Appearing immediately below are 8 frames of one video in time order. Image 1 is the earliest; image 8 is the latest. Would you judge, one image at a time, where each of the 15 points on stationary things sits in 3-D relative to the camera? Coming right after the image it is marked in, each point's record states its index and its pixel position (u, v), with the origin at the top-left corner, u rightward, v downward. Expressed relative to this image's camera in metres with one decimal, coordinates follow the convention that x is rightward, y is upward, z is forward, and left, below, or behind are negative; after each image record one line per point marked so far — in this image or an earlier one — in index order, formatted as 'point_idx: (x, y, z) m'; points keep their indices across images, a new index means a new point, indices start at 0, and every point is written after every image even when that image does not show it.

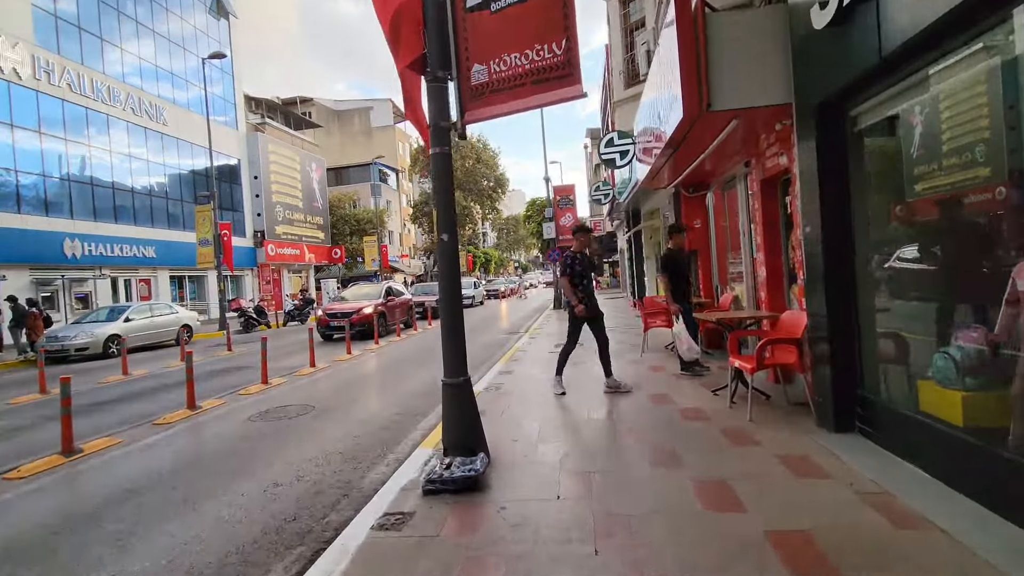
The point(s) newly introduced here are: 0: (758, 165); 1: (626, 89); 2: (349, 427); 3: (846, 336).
0: (+2.9, +1.5, +6.3) m
1: (+2.6, +4.6, +12.2) m
2: (-1.9, -1.6, +6.2) m
3: (+2.8, -0.4, +4.4) m
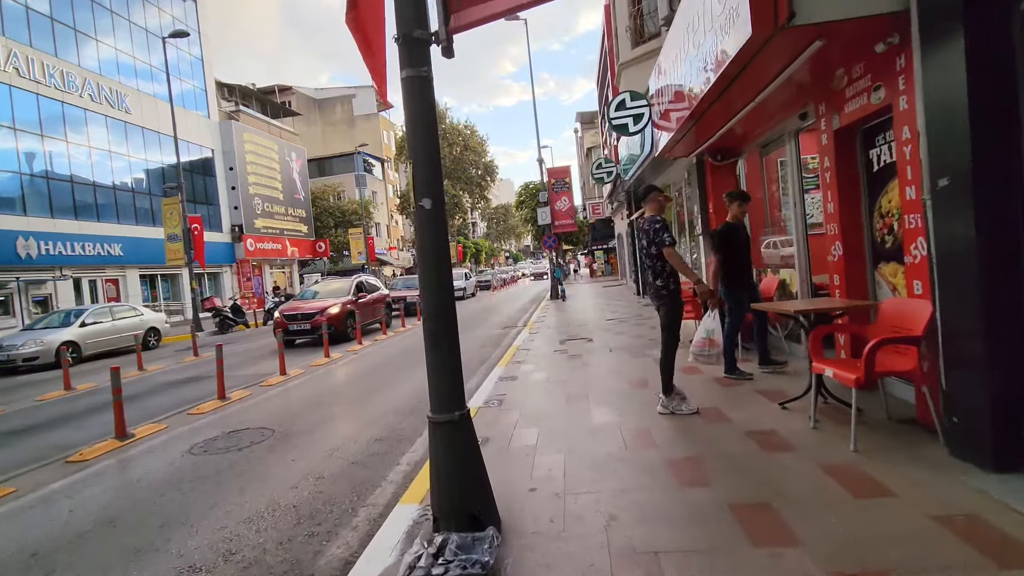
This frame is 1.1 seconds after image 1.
0: (+2.9, +1.6, +5.0) m
1: (+2.4, +4.8, +10.8) m
2: (-1.8, -1.6, +4.8) m
3: (+2.9, -0.3, +3.0) m
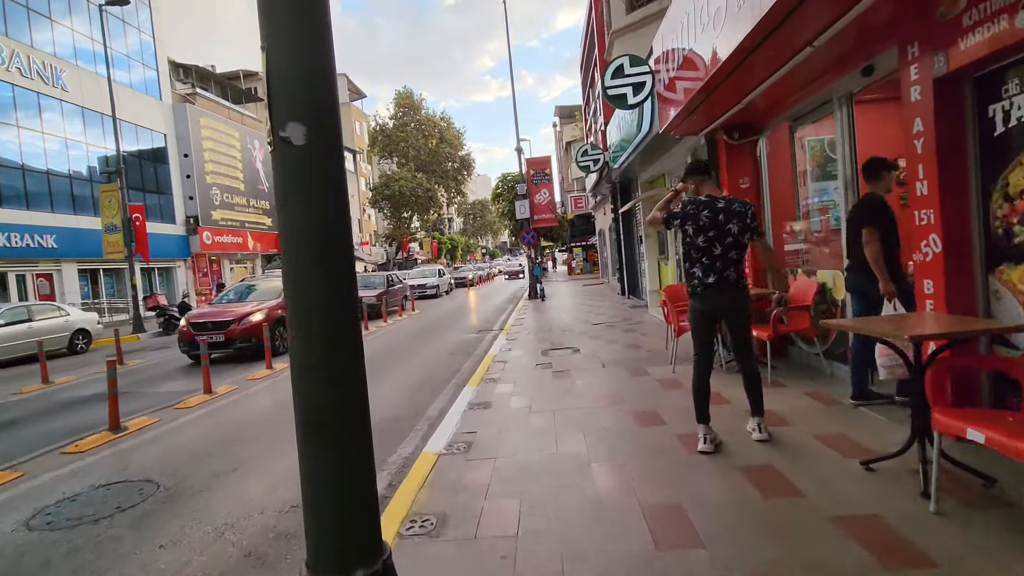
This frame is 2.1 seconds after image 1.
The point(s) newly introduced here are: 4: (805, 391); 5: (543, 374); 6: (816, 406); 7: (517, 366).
0: (+2.8, +1.6, +3.6) m
1: (+2.0, +4.8, +9.4) m
2: (-2.0, -1.6, +3.3) m
3: (+2.8, -0.3, +1.7) m
4: (+2.8, -1.0, +5.0) m
5: (+0.4, -1.1, +7.0) m
6: (+2.6, -1.0, +4.5) m
7: (+0.1, -1.1, +7.7) m
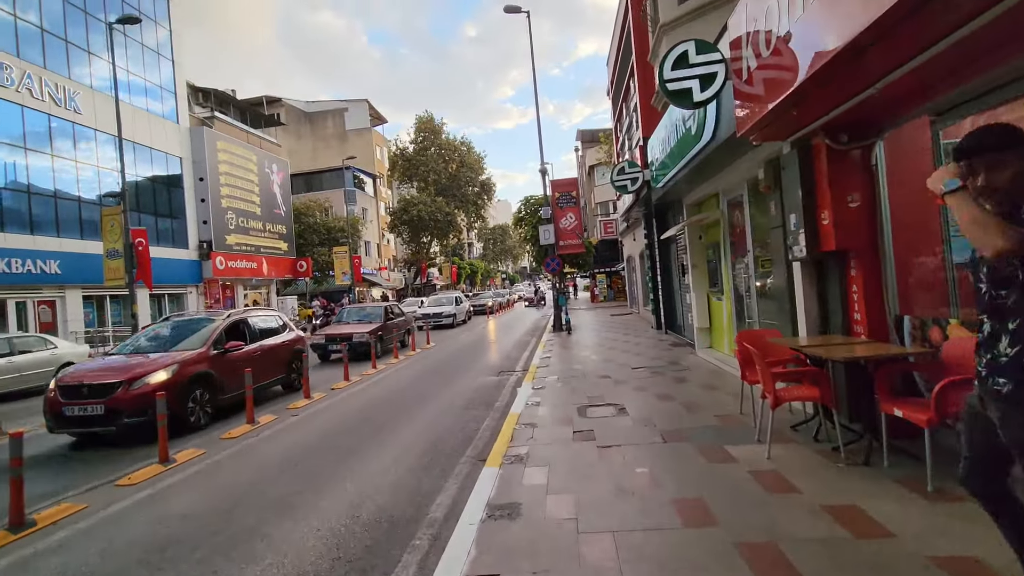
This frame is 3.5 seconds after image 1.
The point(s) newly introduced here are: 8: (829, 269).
0: (+3.0, +1.2, +2.0) m
1: (+2.5, +4.2, +7.9) m
2: (-1.8, -1.9, +1.7) m
3: (+2.9, -0.6, 0.0) m
4: (+3.0, -1.4, +3.2) m
5: (+0.7, -1.6, +5.3) m
6: (+2.8, -1.4, +2.8) m
7: (+0.4, -1.7, +6.1) m
8: (+3.3, +0.2, +5.5) m
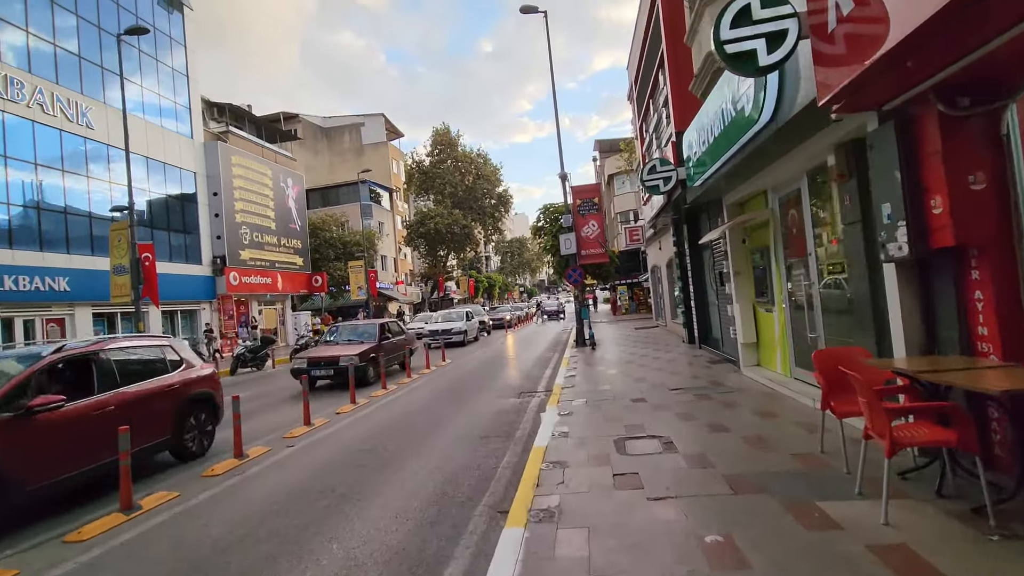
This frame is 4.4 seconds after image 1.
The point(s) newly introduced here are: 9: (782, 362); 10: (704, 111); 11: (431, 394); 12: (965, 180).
0: (+3.1, +1.2, +0.9) m
1: (+2.7, +4.1, +6.9) m
2: (-1.7, -2.0, +0.7) m
3: (+2.9, -0.5, -1.2) m
4: (+3.2, -1.4, +2.1) m
5: (+1.0, -1.7, +4.2) m
6: (+3.0, -1.4, +1.6) m
7: (+0.7, -1.8, +5.0) m
8: (+3.5, +0.1, +4.4) m
9: (+4.3, -1.2, +8.5) m
10: (+3.1, +2.8, +8.5) m
11: (-1.7, -2.3, +11.4) m
12: (+3.4, +0.8, +4.0) m
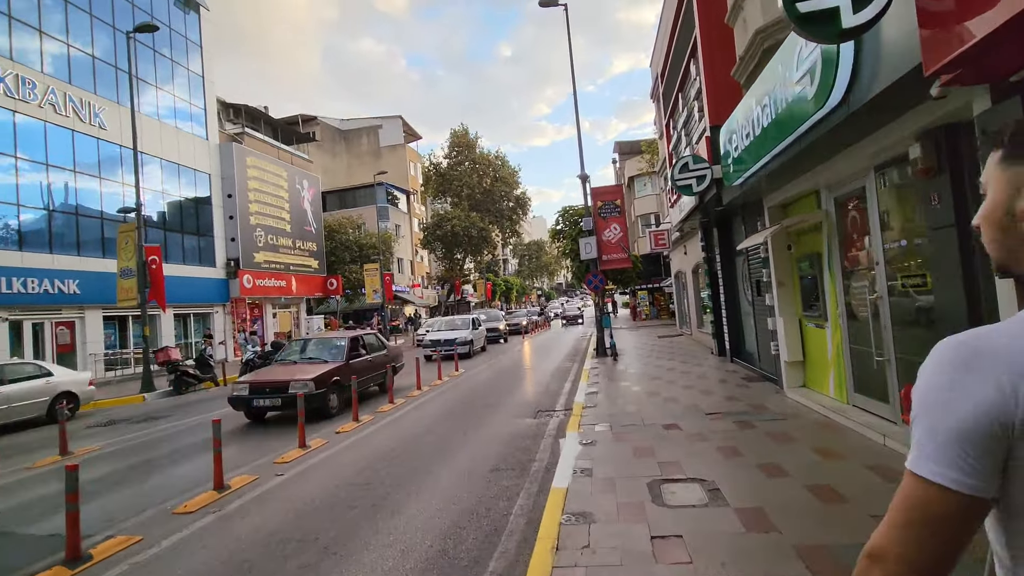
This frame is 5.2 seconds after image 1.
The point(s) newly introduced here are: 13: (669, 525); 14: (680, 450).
0: (+3.0, +1.1, -0.1) m
1: (+2.9, +3.9, +5.9) m
2: (-1.8, -2.1, -0.2) m
3: (+2.8, -0.6, -2.2) m
4: (+3.2, -1.5, +1.1) m
5: (+1.0, -1.9, +3.3) m
6: (+3.0, -1.5, +0.6) m
7: (+0.8, -1.9, +4.0) m
8: (+3.6, 0.0, +3.4) m
9: (+4.5, -1.4, +7.4) m
10: (+3.3, +2.7, +7.5) m
11: (-1.4, -2.4, +10.5) m
12: (+3.5, +0.7, +3.0) m
13: (+1.3, -1.9, +4.3) m
14: (+2.0, -1.9, +6.4) m
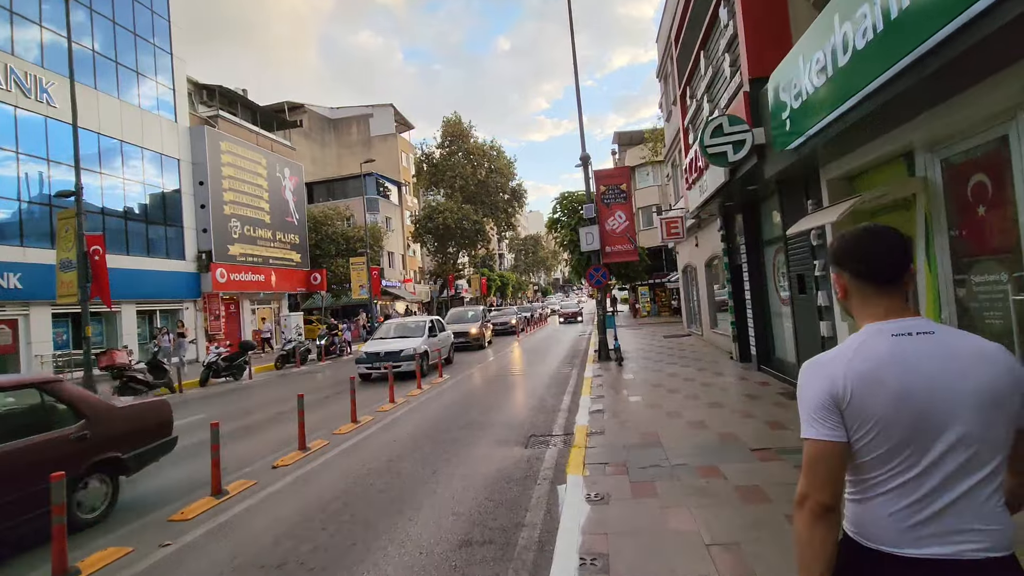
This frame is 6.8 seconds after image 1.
0: (+2.9, +1.1, -2.1) m
1: (+2.8, +3.9, +3.9) m
2: (-1.9, -2.1, -2.2) m
3: (+2.7, -0.7, -4.1) m
4: (+3.0, -1.5, -0.9) m
5: (+0.9, -1.8, +1.4) m
6: (+2.8, -1.5, -1.3) m
7: (+0.6, -1.9, +2.1) m
8: (+3.5, 0.0, +1.4) m
9: (+4.3, -1.3, +5.5) m
10: (+3.1, +2.7, +5.6) m
11: (-1.6, -2.3, +8.6) m
12: (+3.4, +0.7, +1.1) m
13: (+1.1, -1.9, +2.3) m
14: (+1.8, -1.9, +4.4) m
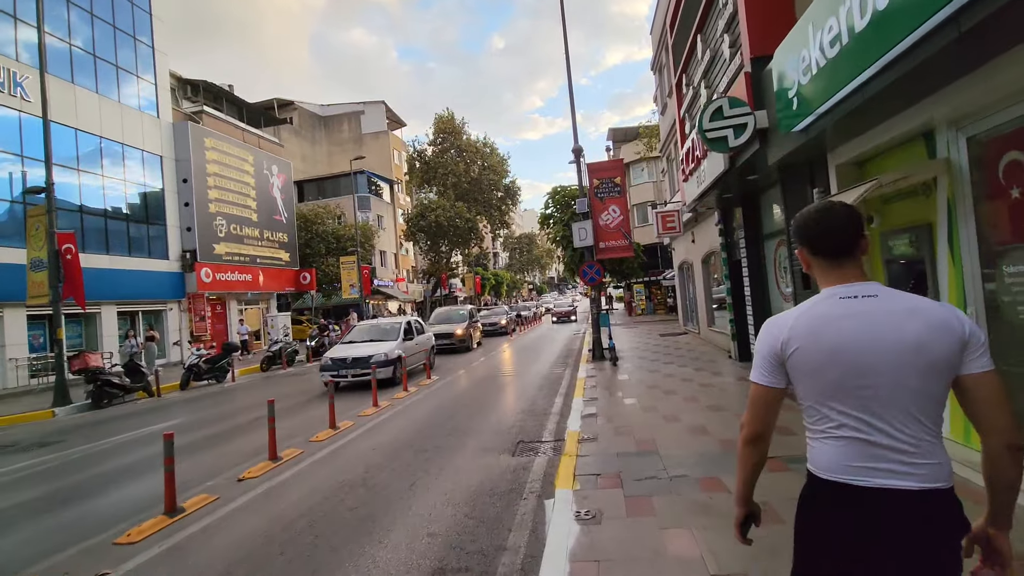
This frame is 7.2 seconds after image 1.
0: (+2.8, +1.1, -2.6) m
1: (+2.6, +4.0, +3.4) m
2: (-2.0, -2.0, -2.7) m
3: (+2.6, -0.6, -4.6) m
4: (+2.9, -1.5, -1.4) m
5: (+0.7, -1.8, +0.8) m
6: (+2.7, -1.5, -1.9) m
7: (+0.5, -1.9, +1.6) m
8: (+3.3, +0.1, +0.9) m
9: (+4.2, -1.2, +5.0) m
10: (+3.0, +2.8, +5.1) m
11: (-1.8, -2.3, +8.0) m
12: (+3.2, +0.7, +0.6) m
13: (+0.9, -1.8, +1.8) m
14: (+1.7, -1.8, +3.9) m
